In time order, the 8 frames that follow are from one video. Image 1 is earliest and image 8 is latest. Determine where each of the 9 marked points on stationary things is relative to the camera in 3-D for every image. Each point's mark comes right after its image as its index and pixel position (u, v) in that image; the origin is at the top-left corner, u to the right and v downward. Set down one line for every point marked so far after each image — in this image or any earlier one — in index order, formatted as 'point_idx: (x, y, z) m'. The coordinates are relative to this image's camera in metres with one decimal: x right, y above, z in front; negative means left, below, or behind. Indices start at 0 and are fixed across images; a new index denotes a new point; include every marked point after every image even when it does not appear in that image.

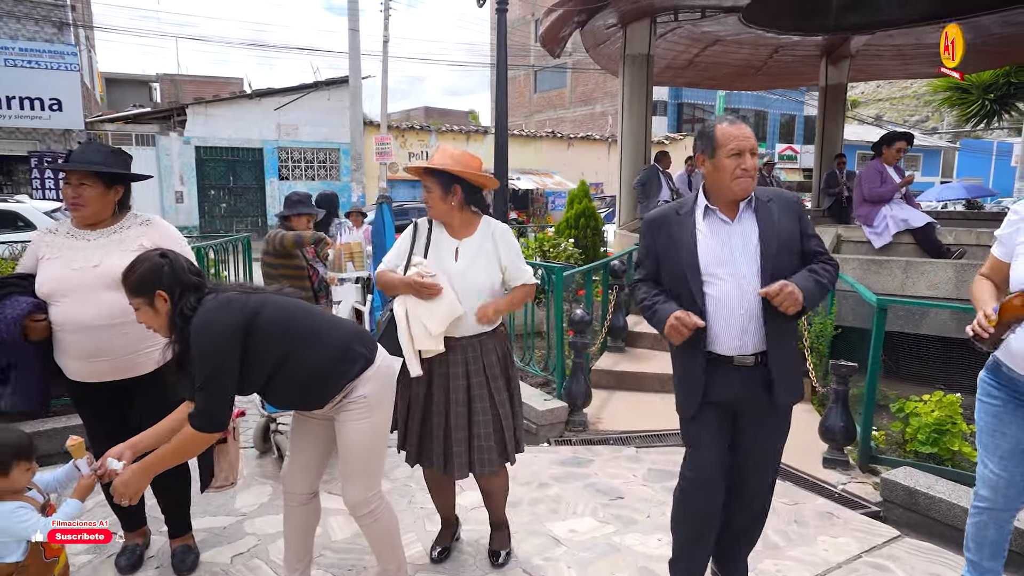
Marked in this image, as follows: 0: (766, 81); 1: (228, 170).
0: (+3.6, +2.9, +9.2) m
1: (-6.1, +2.6, +14.1) m
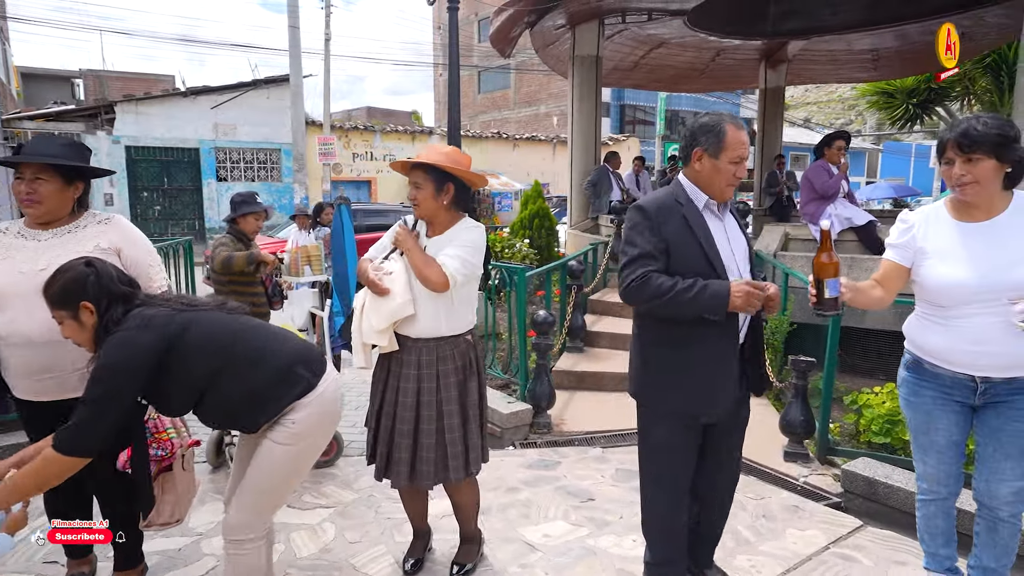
0: (+2.8, +2.9, +9.4) m
1: (-7.3, +2.4, +13.5) m
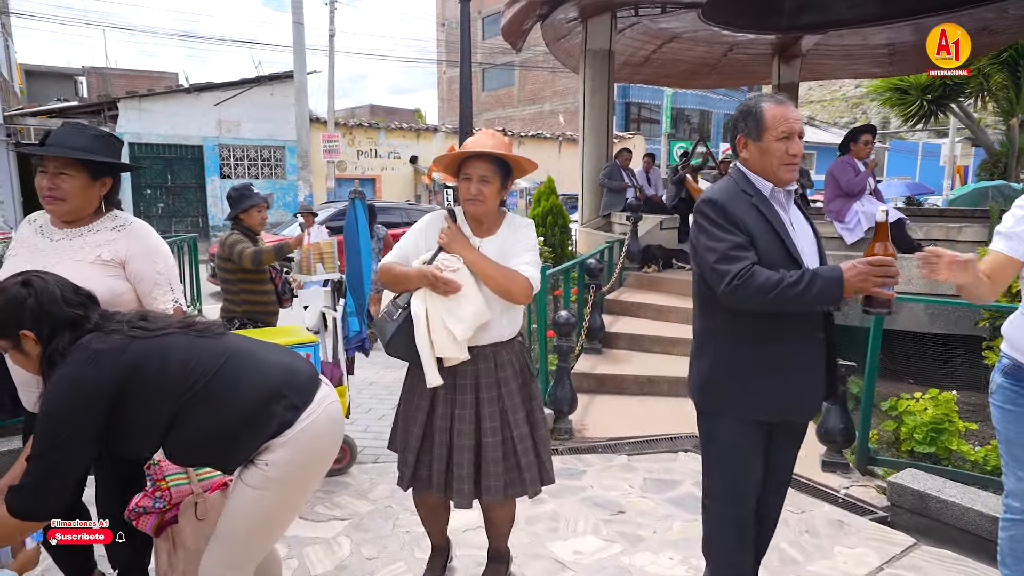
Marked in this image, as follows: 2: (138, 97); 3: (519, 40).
0: (+2.9, +2.9, +9.2) m
1: (-7.1, +2.5, +13.4) m
2: (-7.4, +3.8, +12.9) m
3: (+0.1, +2.4, +6.3) m
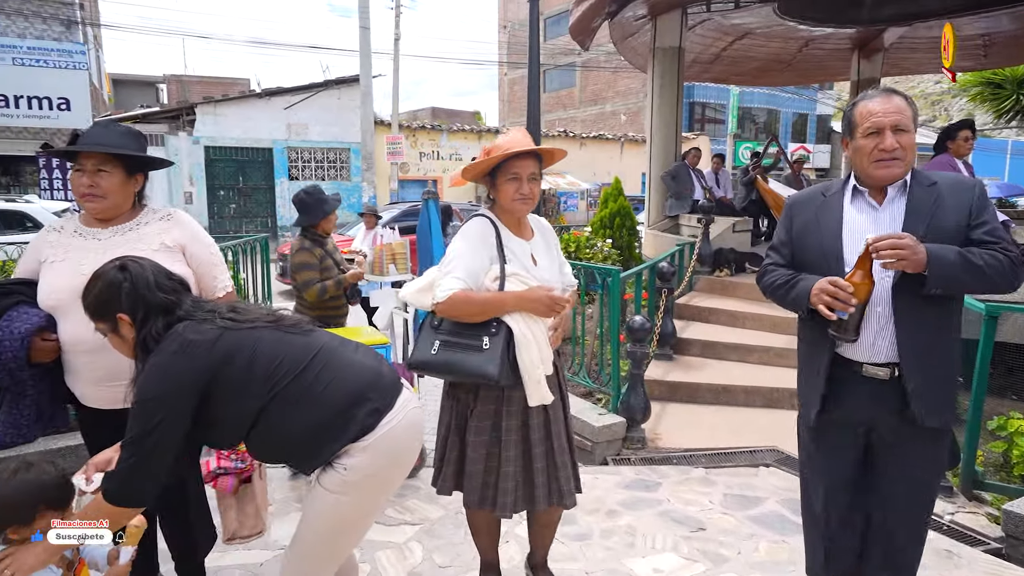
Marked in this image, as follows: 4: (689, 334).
0: (+3.8, +2.9, +8.9) m
1: (-5.9, +2.5, +13.9) m
2: (-6.1, +3.8, +13.4) m
3: (+0.7, +2.4, +6.2) m
4: (+1.1, -0.3, +4.1) m
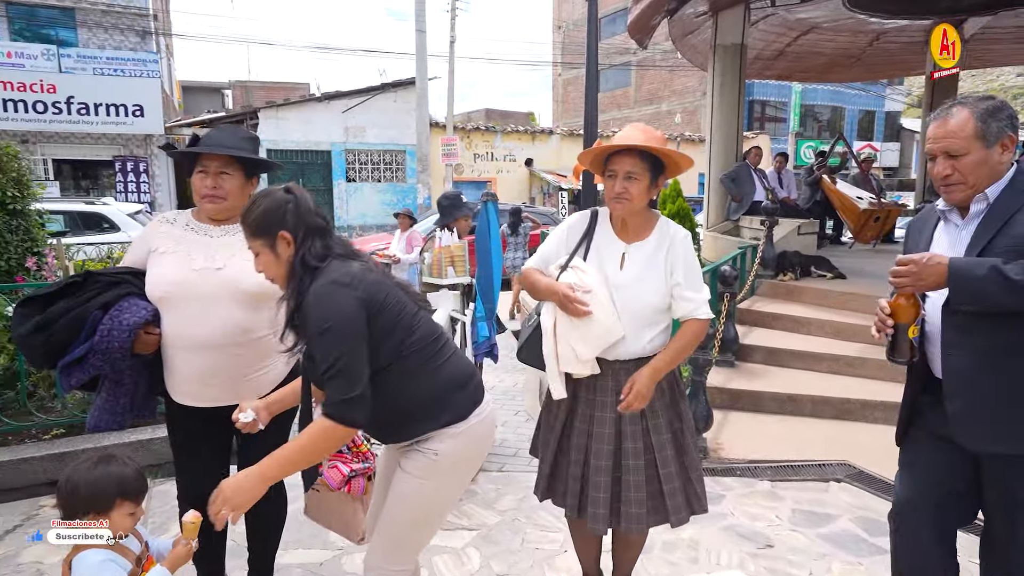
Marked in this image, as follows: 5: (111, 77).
0: (+4.6, +2.8, +8.5) m
1: (-4.7, +2.5, +14.3) m
2: (-5.0, +3.8, +13.8) m
3: (+1.2, +2.4, +6.1) m
4: (+1.5, -0.3, +4.0) m
5: (-9.7, +5.1, +15.7) m
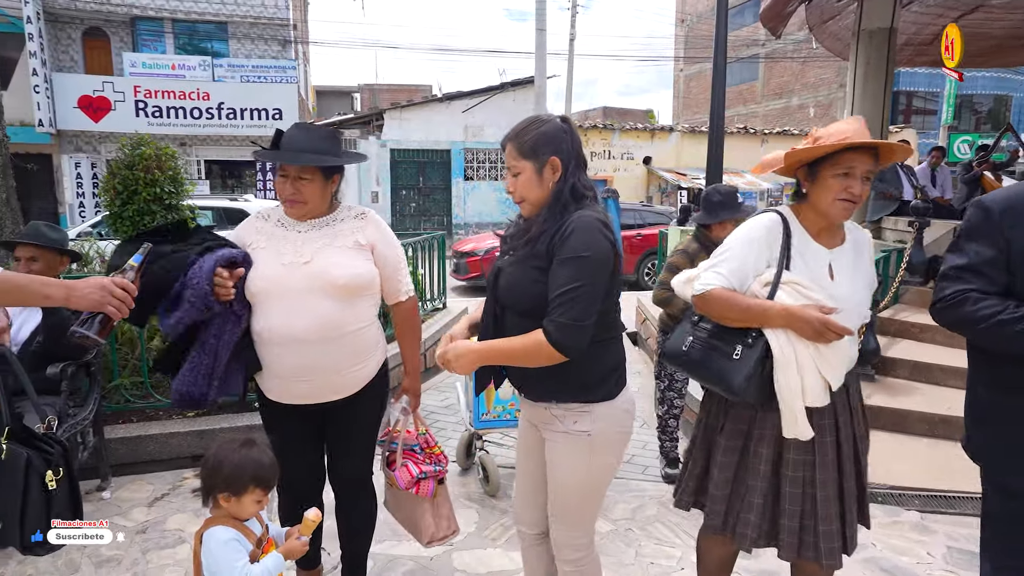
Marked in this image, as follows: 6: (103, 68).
0: (+6.0, +2.7, +7.6) m
1: (-2.1, +2.7, +14.8) m
2: (-2.5, +4.0, +14.4) m
3: (+2.3, +2.3, +5.7) m
4: (+2.1, -0.4, +3.6) m
5: (-6.7, +5.4, +17.0) m
6: (-10.7, +5.7, +17.0) m
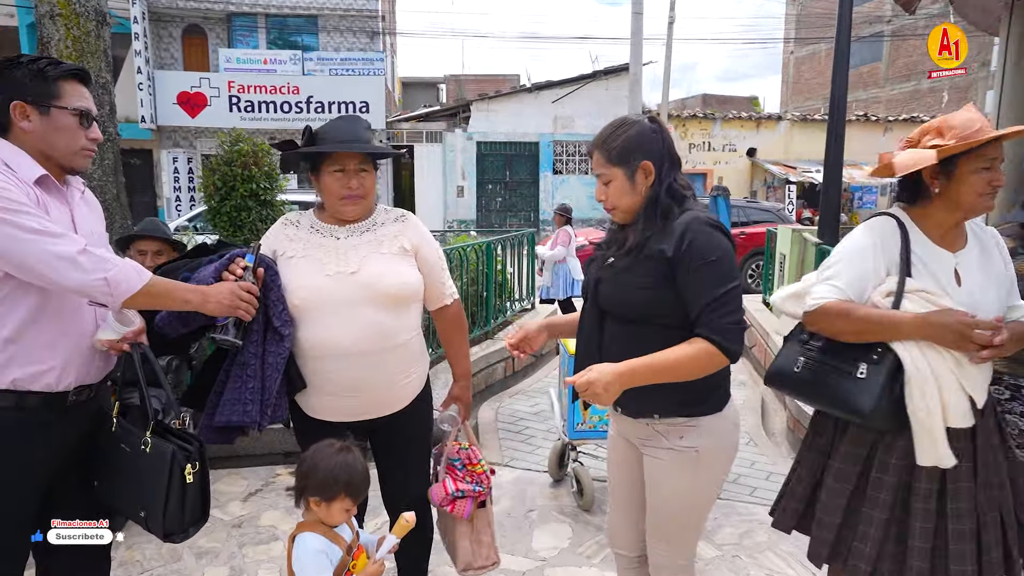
0: (+7.0, +2.5, +6.0) m
1: (-0.1, +2.7, +14.2) m
2: (-0.5, +4.0, +13.8) m
3: (+3.2, +2.2, +4.7) m
4: (+2.6, -0.5, +2.6) m
5: (-4.4, +5.5, +17.0) m
6: (-8.3, +6.0, +17.4) m
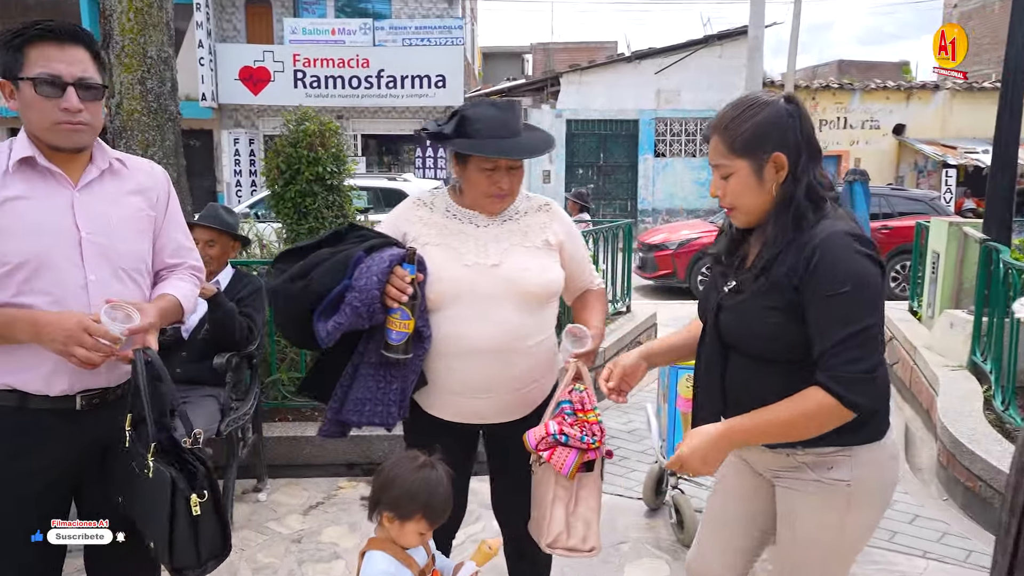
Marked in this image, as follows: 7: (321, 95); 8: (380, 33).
0: (+8.1, +2.3, +3.5) m
1: (+1.7, +2.7, +12.3) m
2: (+1.3, +4.0, +11.9) m
3: (+4.1, +2.0, +2.5) m
4: (+3.3, -0.7, +0.5) m
5: (-2.2, +5.6, +15.4) m
6: (-6.1, +6.2, +16.2) m
7: (-4.5, +4.6, +15.6) m
8: (-3.1, +5.9, +15.4) m
